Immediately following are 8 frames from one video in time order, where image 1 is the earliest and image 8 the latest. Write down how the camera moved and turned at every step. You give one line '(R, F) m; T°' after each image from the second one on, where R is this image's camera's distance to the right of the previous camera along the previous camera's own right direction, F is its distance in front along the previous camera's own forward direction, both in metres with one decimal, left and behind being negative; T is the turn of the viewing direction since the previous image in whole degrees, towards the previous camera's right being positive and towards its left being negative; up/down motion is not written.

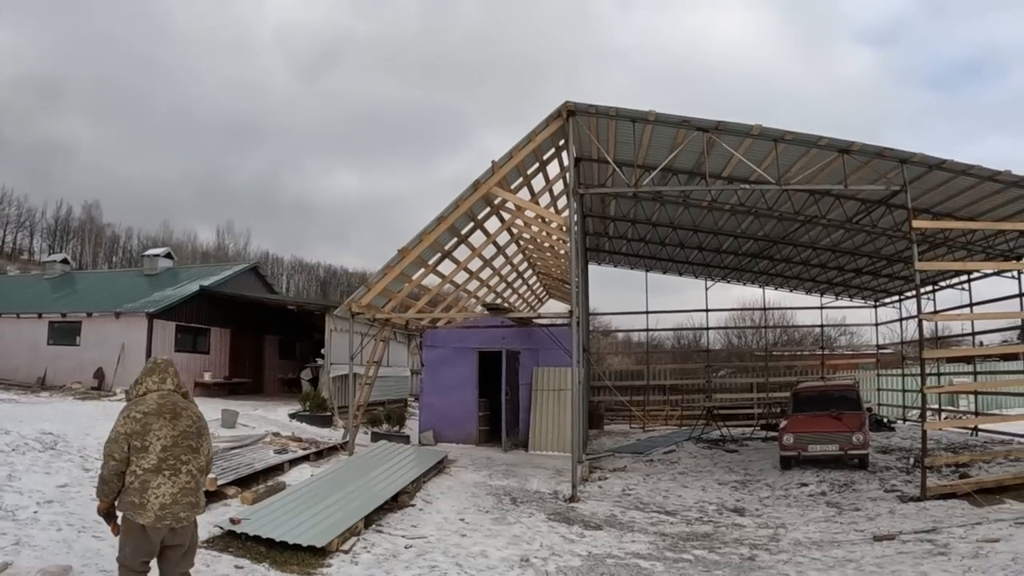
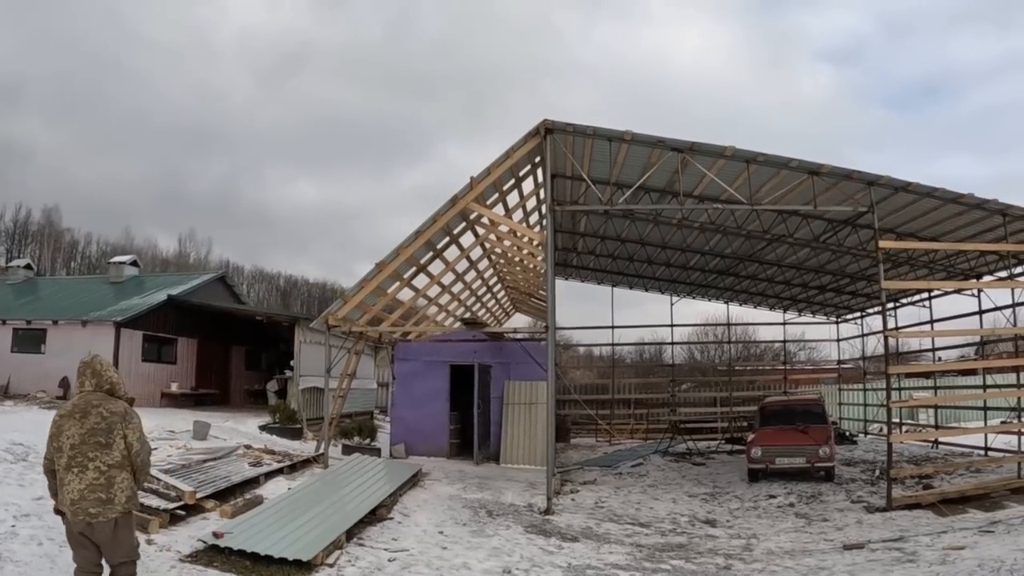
(-0.3, -0.1) m; +3°
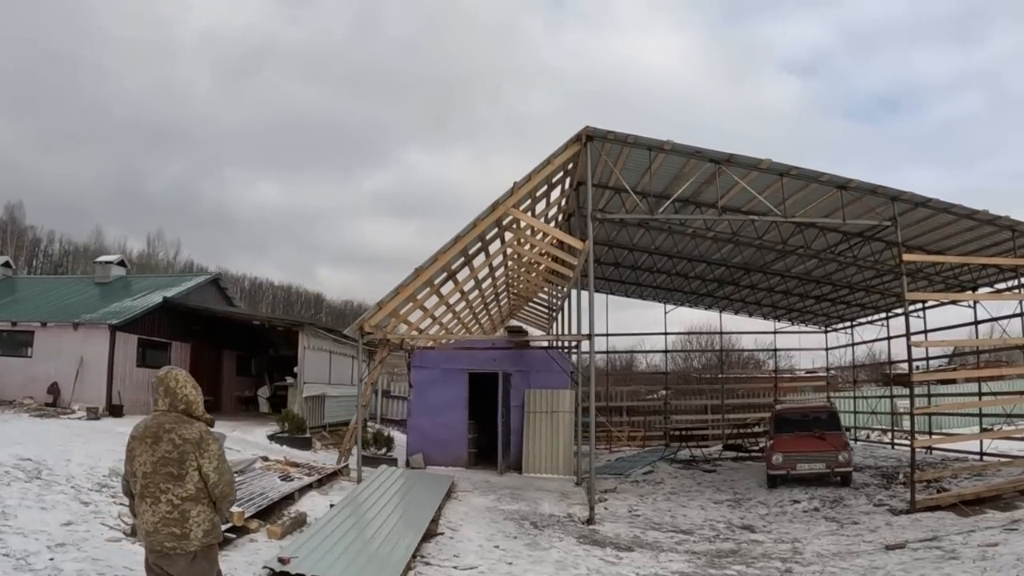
(-1.5, +0.1) m; +4°
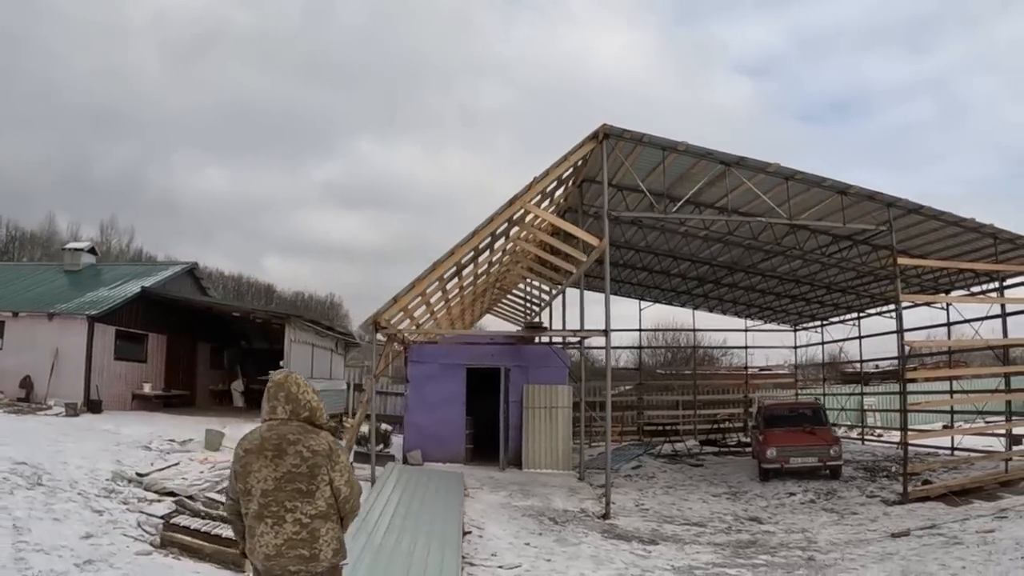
(-1.2, +0.1) m; +5°
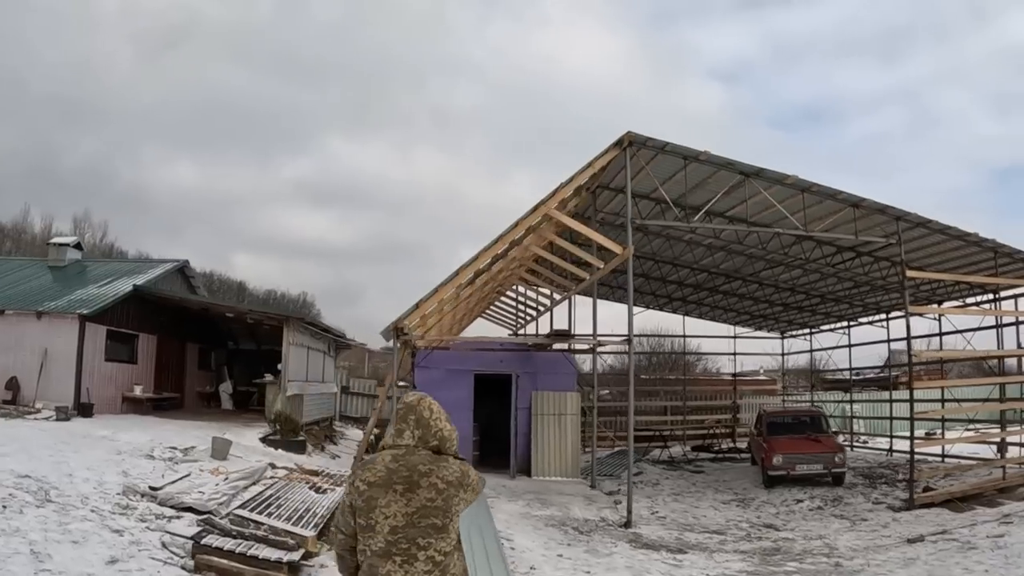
(-0.9, +0.1) m; +3°
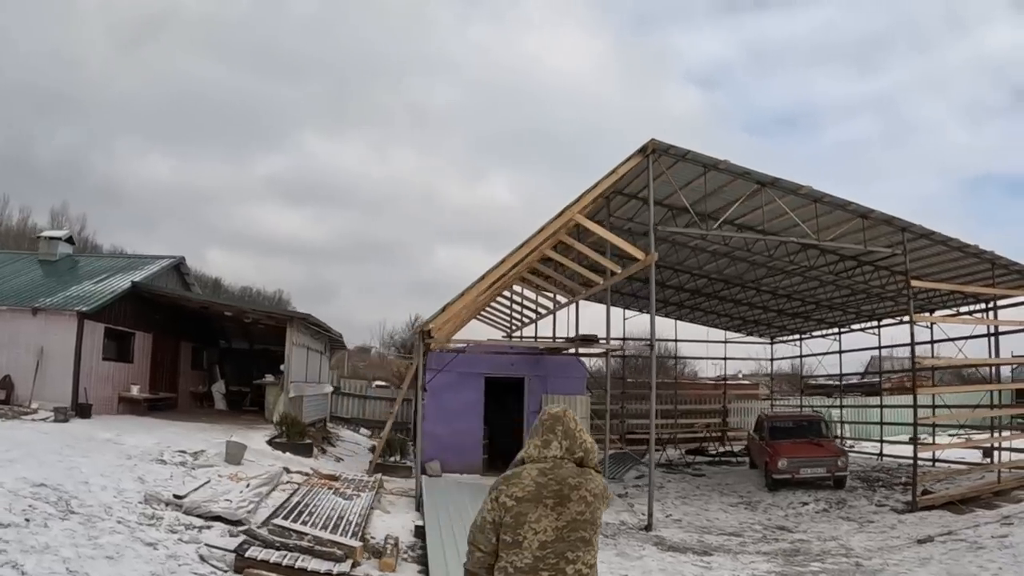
(-0.9, 0.0) m; +3°
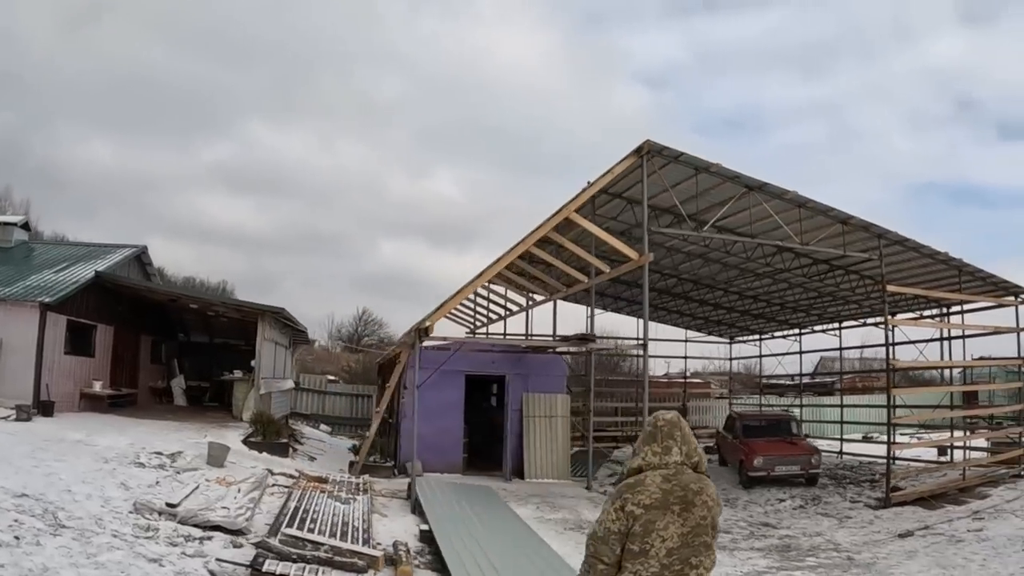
(-0.8, +0.1) m; +5°
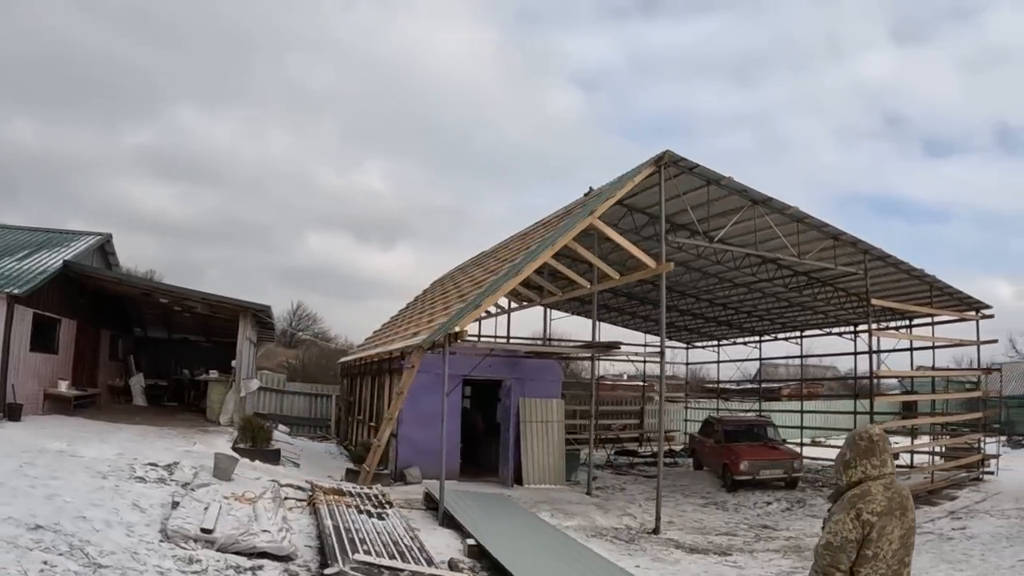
(-1.6, +0.2) m; +7°
